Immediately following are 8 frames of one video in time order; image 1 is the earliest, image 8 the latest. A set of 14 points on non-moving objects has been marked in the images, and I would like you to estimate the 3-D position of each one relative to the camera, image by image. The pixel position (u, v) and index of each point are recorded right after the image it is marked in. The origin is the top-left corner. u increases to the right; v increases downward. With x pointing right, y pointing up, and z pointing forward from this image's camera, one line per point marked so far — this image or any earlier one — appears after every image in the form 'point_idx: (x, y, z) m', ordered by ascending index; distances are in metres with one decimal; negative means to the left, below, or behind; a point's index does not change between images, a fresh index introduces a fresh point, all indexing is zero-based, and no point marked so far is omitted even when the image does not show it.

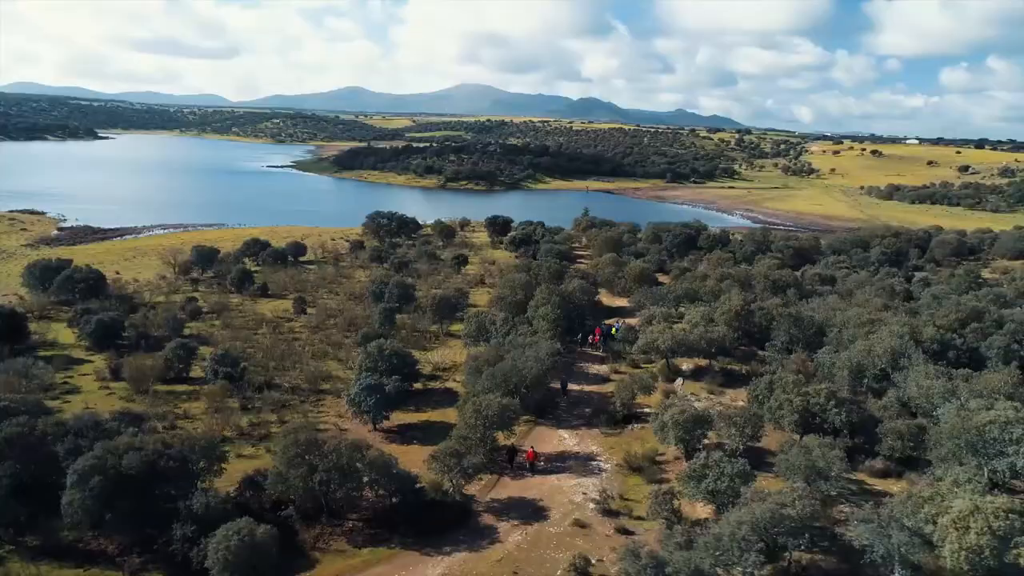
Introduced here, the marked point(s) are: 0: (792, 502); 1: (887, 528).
0: (+6.0, -4.7, +16.6) m
1: (+7.6, -4.9, +15.7) m
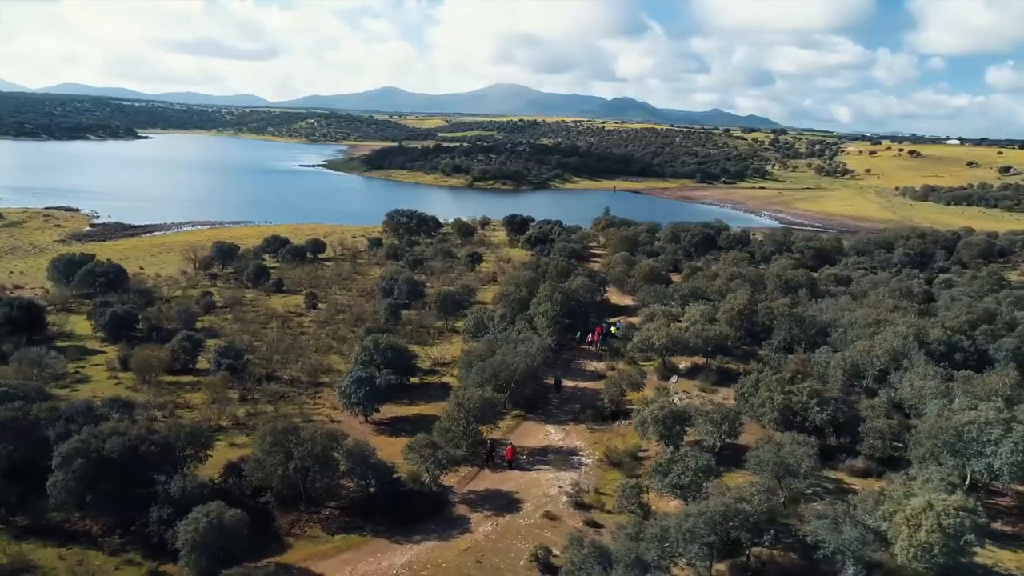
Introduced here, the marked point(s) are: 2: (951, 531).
0: (+5.1, -4.6, +16.6) m
1: (+6.6, -4.8, +15.6) m
2: (+8.2, -4.6, +14.4) m
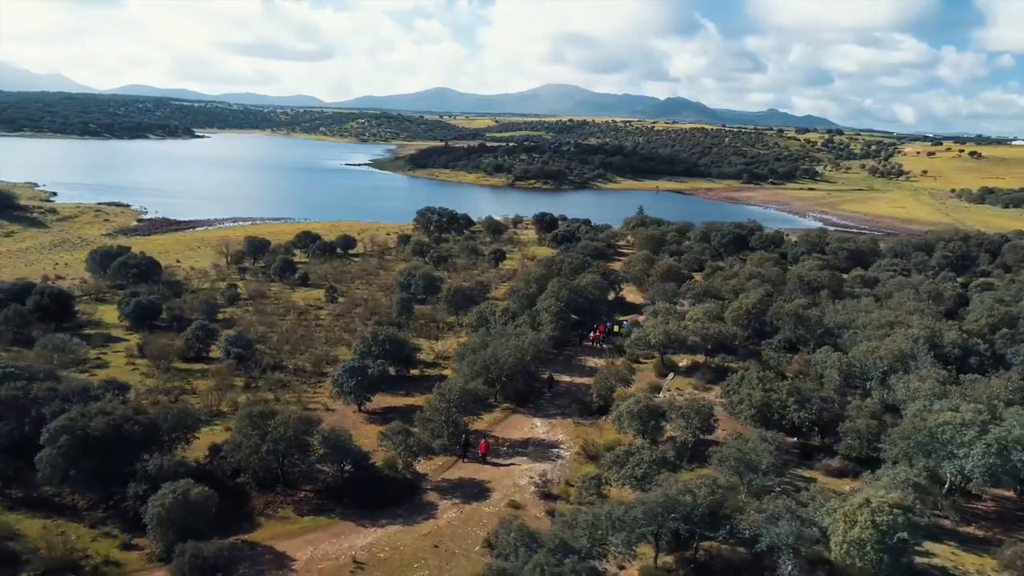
0: (+3.9, -4.4, +16.6) m
1: (+5.4, -4.7, +15.5) m
2: (+6.9, -4.5, +14.2) m
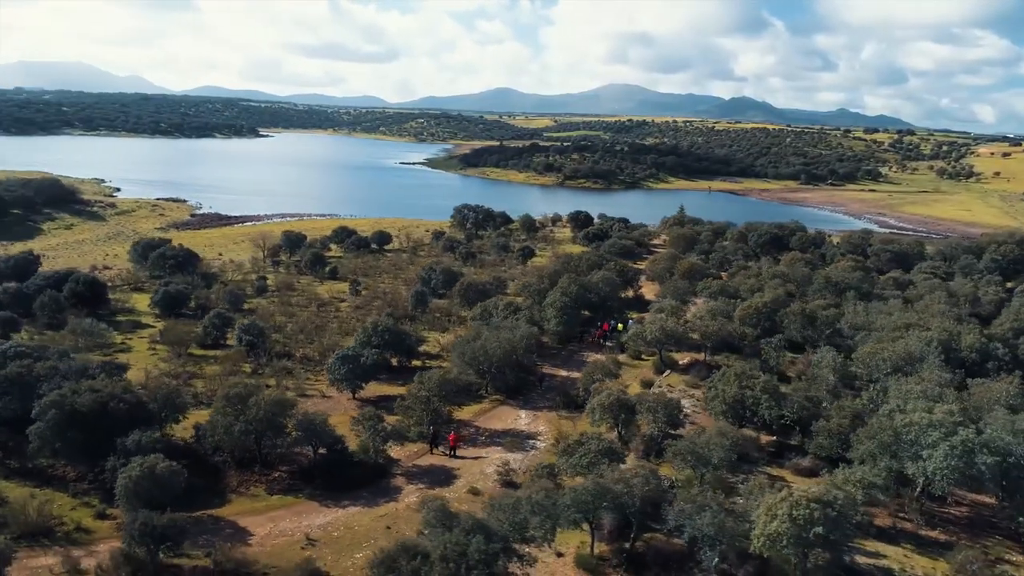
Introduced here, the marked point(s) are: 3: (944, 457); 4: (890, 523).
0: (+2.6, -4.2, +16.6) m
1: (+3.9, -4.5, +15.4) m
2: (+5.3, -4.3, +14.0) m
3: (+10.3, -4.0, +18.2) m
4: (+9.3, -5.8, +18.8) m
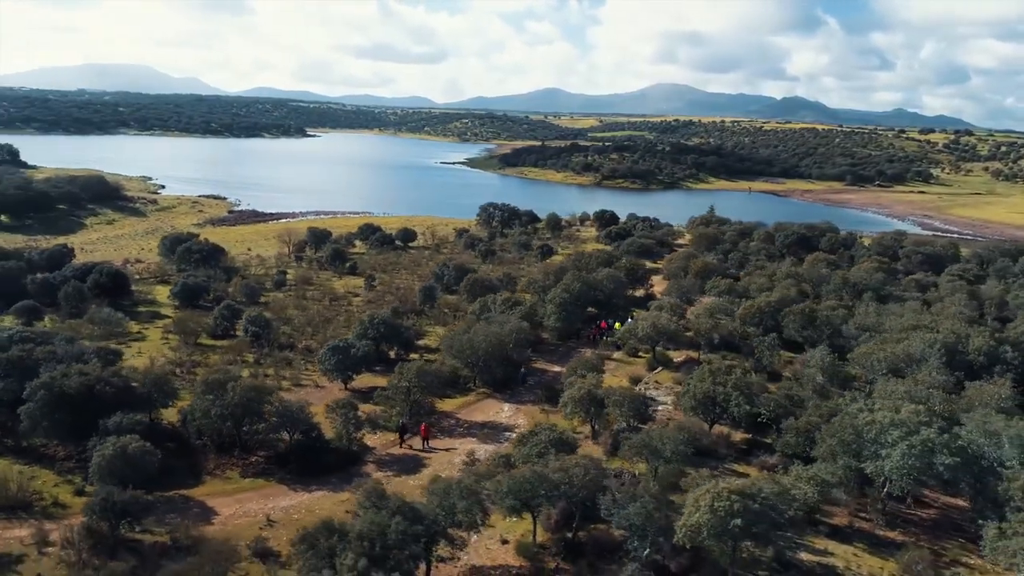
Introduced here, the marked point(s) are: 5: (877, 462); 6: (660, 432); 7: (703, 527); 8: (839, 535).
0: (+1.3, -4.0, +16.8) m
1: (+2.6, -4.3, +15.5) m
2: (+3.9, -4.1, +14.0) m
3: (+9.1, -3.9, +17.9) m
4: (+8.2, -5.7, +18.6) m
5: (+8.9, -4.2, +18.4) m
6: (+3.9, -3.7, +19.9) m
7: (+3.5, -4.4, +13.9) m
8: (+7.7, -5.8, +17.8) m
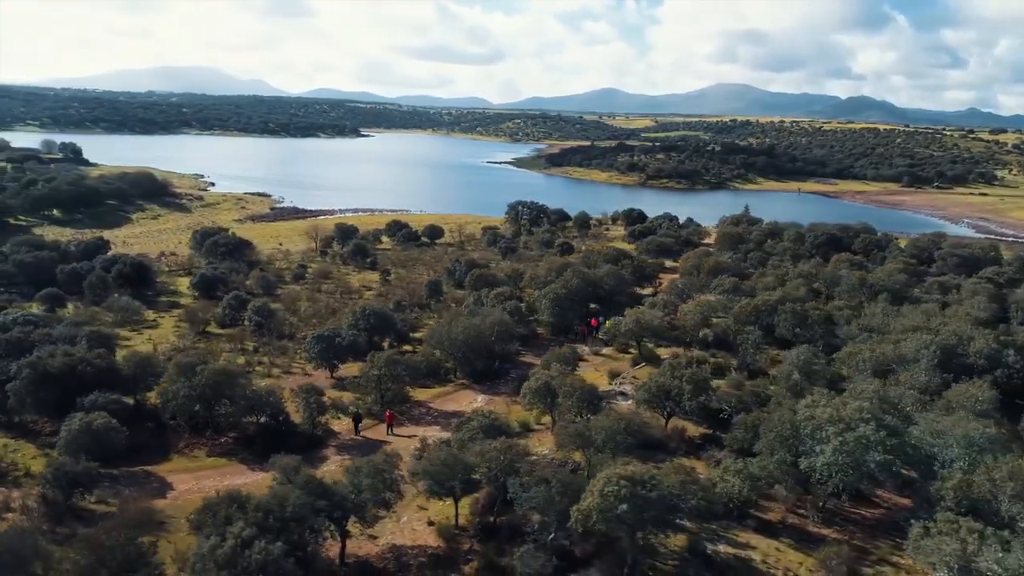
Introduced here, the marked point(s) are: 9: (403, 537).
0: (-0.5, -3.7, +17.1) m
1: (+0.7, -4.1, +15.7) m
2: (+1.9, -3.9, +14.1) m
3: (+7.4, -3.8, +17.6) m
4: (+6.5, -5.5, +18.4) m
5: (+7.2, -4.1, +18.2) m
6: (+2.3, -3.5, +20.0) m
7: (+1.5, -4.1, +14.1) m
8: (+5.9, -5.6, +17.7) m
9: (-2.5, -5.6, +17.2) m
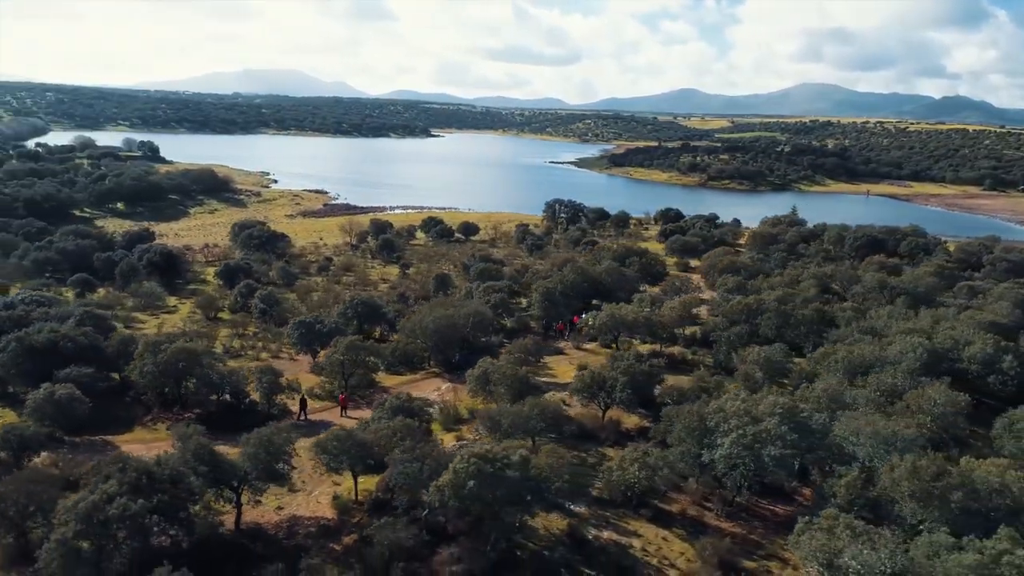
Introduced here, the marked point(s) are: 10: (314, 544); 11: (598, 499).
0: (-2.9, -3.3, +17.6) m
1: (-1.9, -3.7, +16.2) m
2: (-0.8, -3.6, +14.4) m
3: (+5.0, -3.6, +17.4) m
4: (+4.1, -5.3, +18.3) m
5: (+4.8, -3.8, +18.0) m
6: (+0.2, -3.2, +20.3) m
7: (-1.2, -3.8, +14.5) m
8: (+3.5, -5.4, +17.6) m
9: (-4.9, -5.2, +18.0) m
10: (-4.2, -5.4, +16.2) m
11: (+2.1, -5.1, +18.3) m
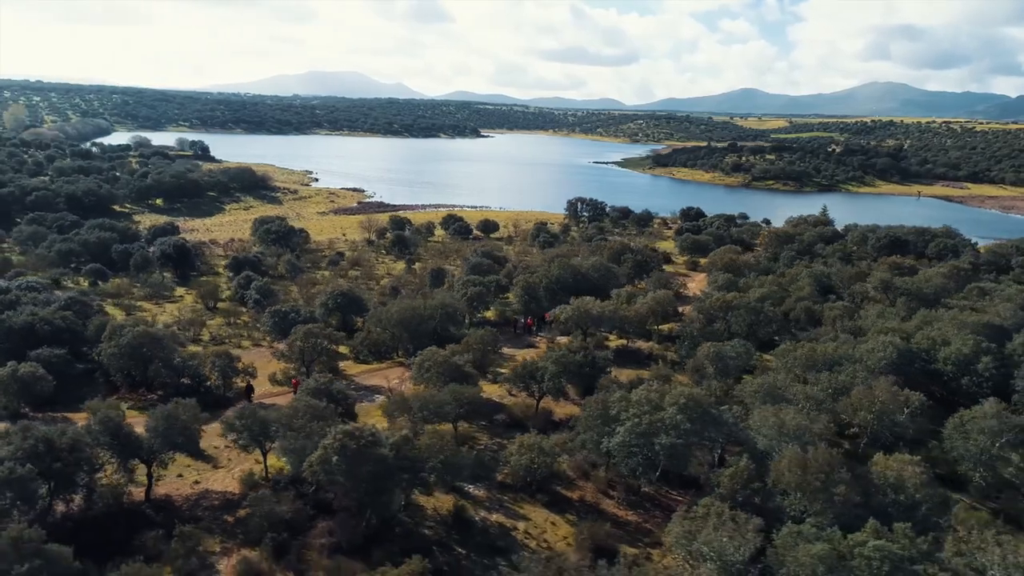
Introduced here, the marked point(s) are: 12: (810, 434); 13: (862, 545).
0: (-5.3, -3.0, +18.2) m
1: (-4.3, -3.3, +16.7) m
2: (-3.4, -3.2, +14.9) m
3: (+2.6, -3.3, +17.5) m
4: (+1.8, -5.0, +18.4) m
5: (+2.5, -3.6, +18.1) m
6: (-2.0, -2.9, +20.6) m
7: (-3.8, -3.4, +15.0) m
8: (+1.1, -5.1, +17.8) m
9: (-7.2, -4.8, +18.8) m
10: (-6.7, -5.0, +16.9) m
11: (-0.3, -4.8, +18.5) m
12: (+7.0, -3.5, +17.8) m
13: (+6.2, -4.6, +13.5) m
